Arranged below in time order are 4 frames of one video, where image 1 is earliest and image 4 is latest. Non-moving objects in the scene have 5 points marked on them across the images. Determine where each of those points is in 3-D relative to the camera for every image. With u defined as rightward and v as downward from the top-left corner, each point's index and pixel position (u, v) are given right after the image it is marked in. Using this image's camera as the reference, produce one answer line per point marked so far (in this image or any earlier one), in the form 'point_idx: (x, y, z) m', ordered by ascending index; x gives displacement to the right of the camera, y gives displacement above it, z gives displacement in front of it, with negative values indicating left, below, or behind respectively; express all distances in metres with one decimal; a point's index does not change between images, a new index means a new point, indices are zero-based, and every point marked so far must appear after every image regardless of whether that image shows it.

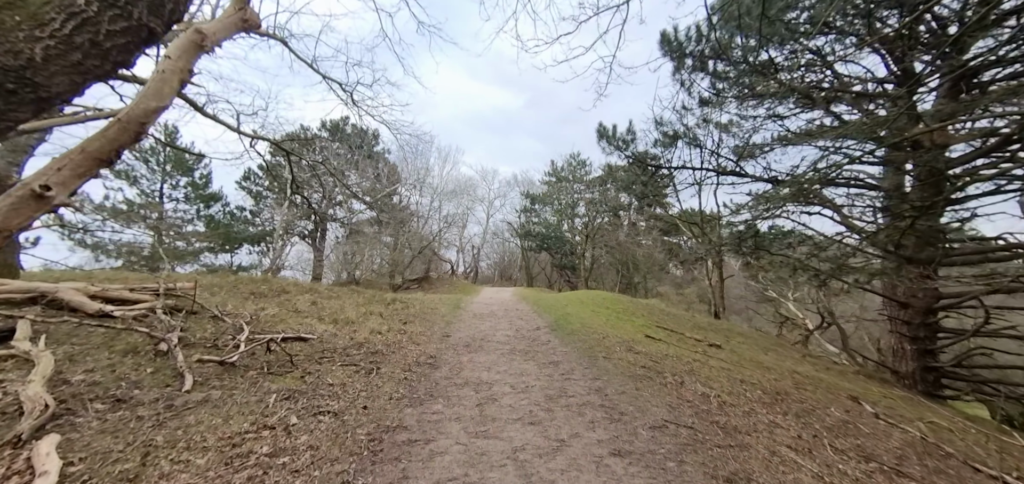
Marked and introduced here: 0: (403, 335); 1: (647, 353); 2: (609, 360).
0: (-1.8, -1.6, +6.1) m
1: (+2.1, -1.7, +5.6) m
2: (+1.4, -1.7, +5.1) m
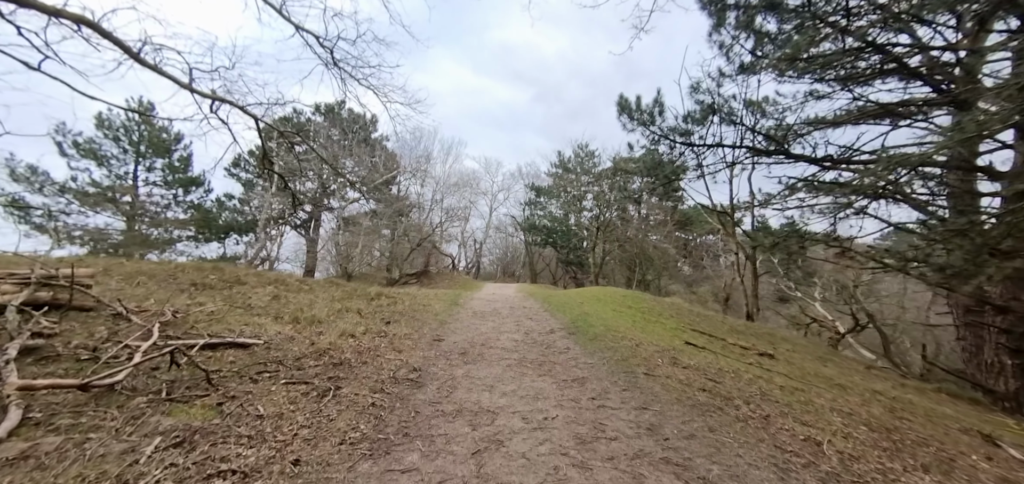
0: (-1.7, -1.3, +4.8) m
1: (+2.2, -1.5, +4.3) m
2: (+1.5, -1.4, +3.8) m
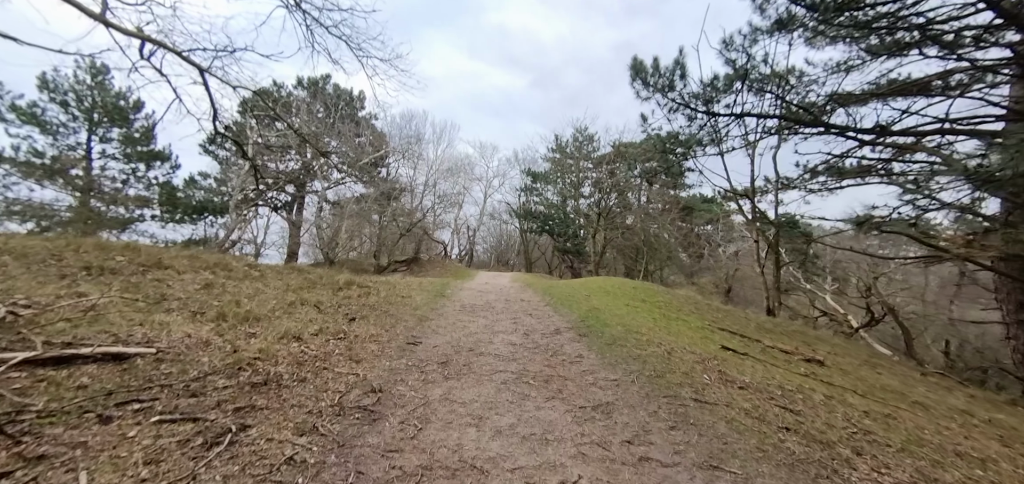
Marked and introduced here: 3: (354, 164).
0: (-1.8, -1.0, +3.7) m
1: (+2.1, -1.3, +3.2) m
2: (+1.5, -1.2, +2.7) m
3: (-3.7, +1.8, +8.6) m
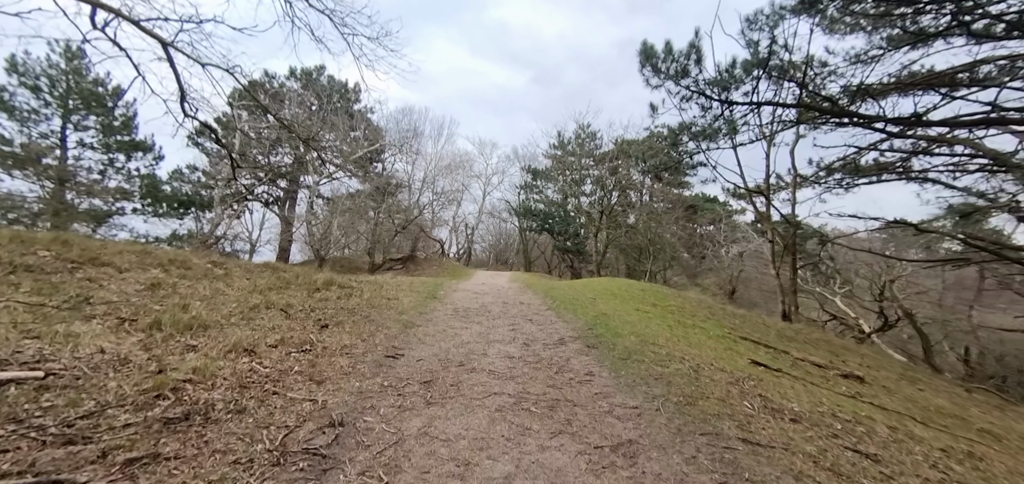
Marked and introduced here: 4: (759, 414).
0: (-1.8, -1.0, +3.1) m
1: (+2.1, -1.3, +2.6) m
2: (+1.4, -1.2, +2.1) m
3: (-3.7, +1.9, +8.0) m
4: (+1.7, -1.2, +2.5) m
